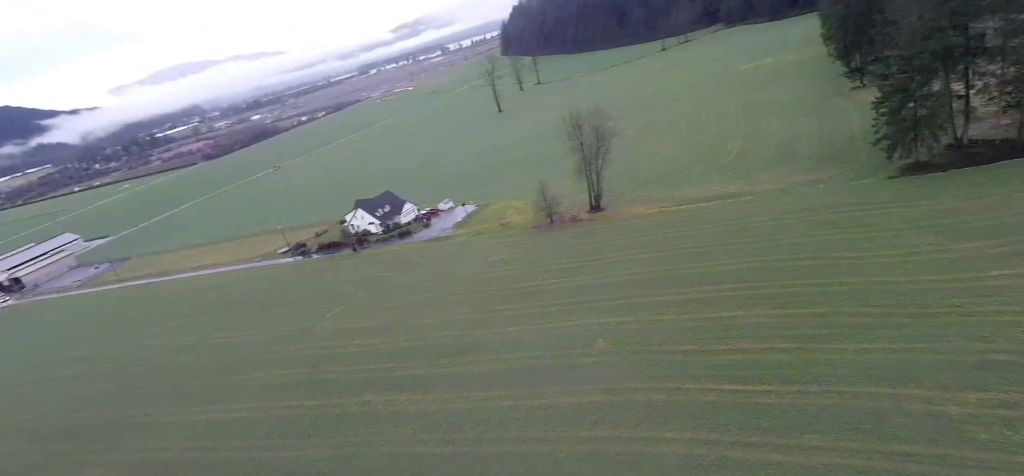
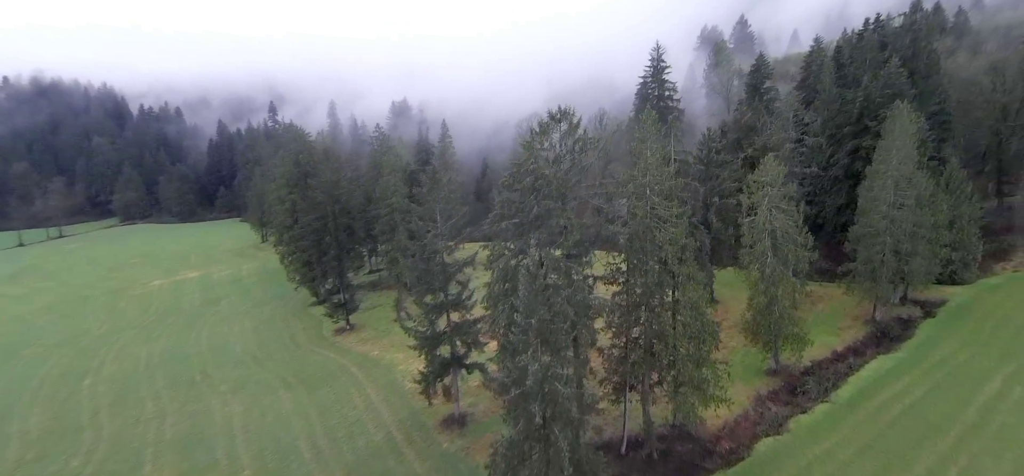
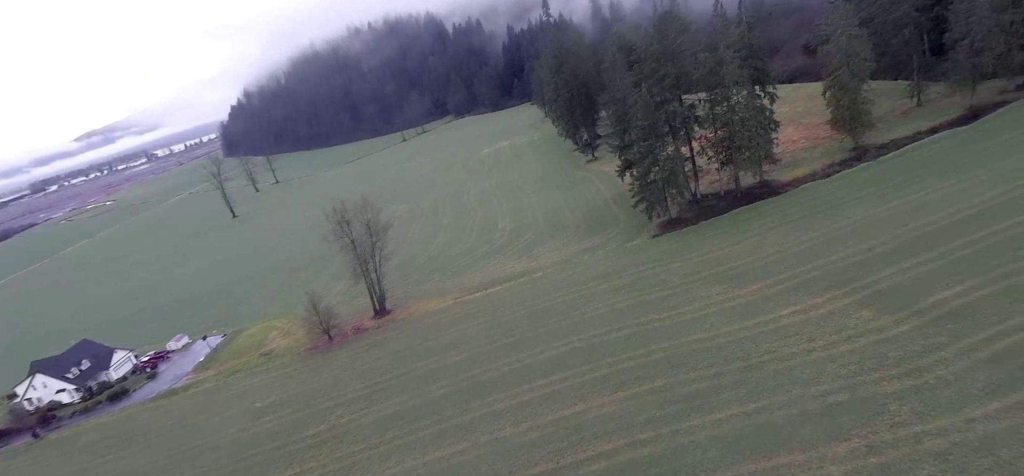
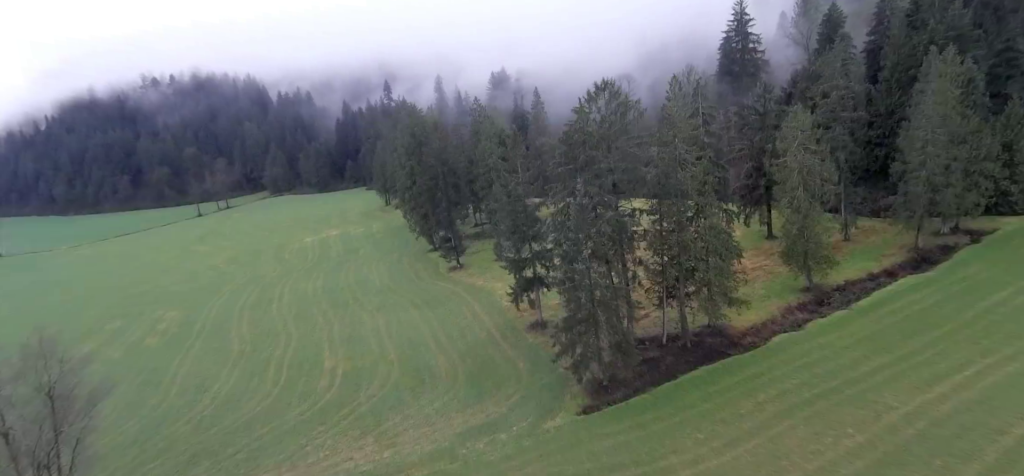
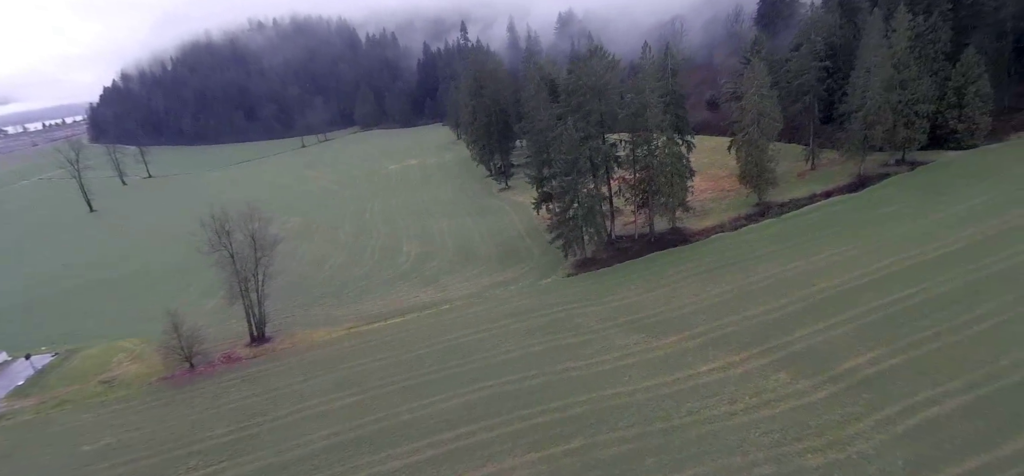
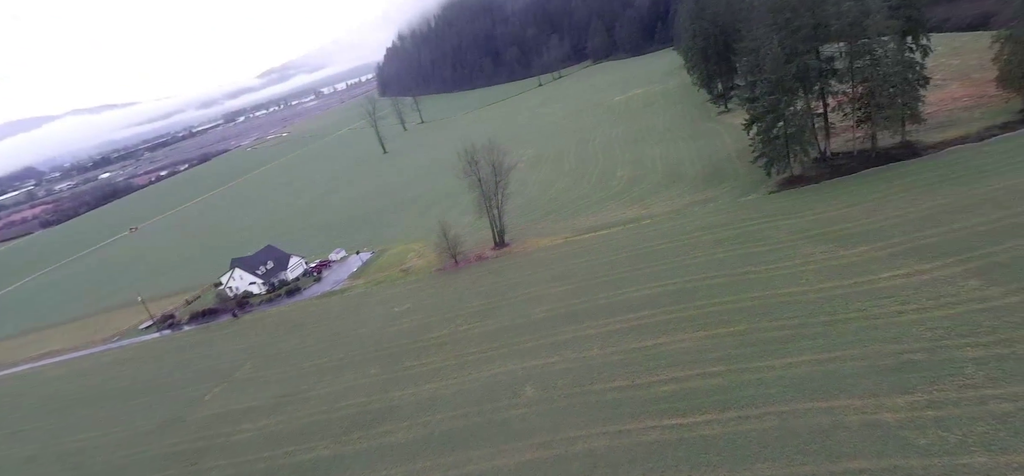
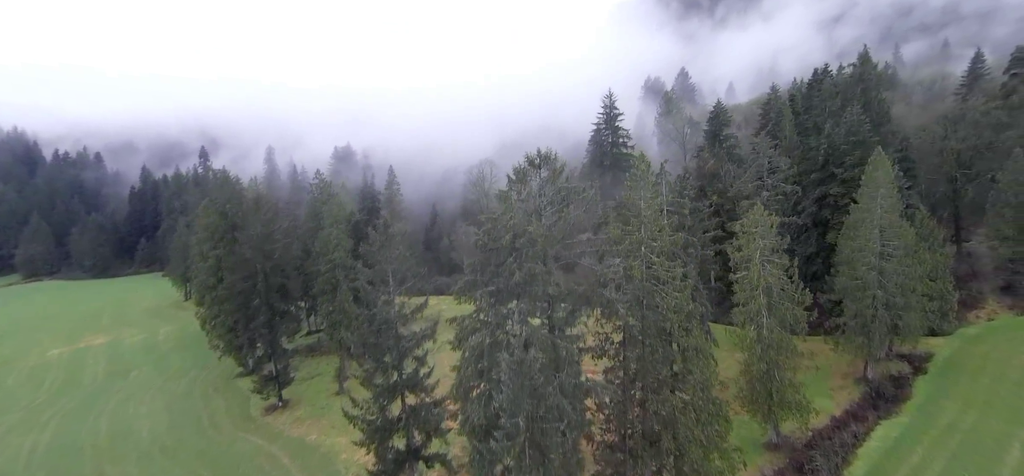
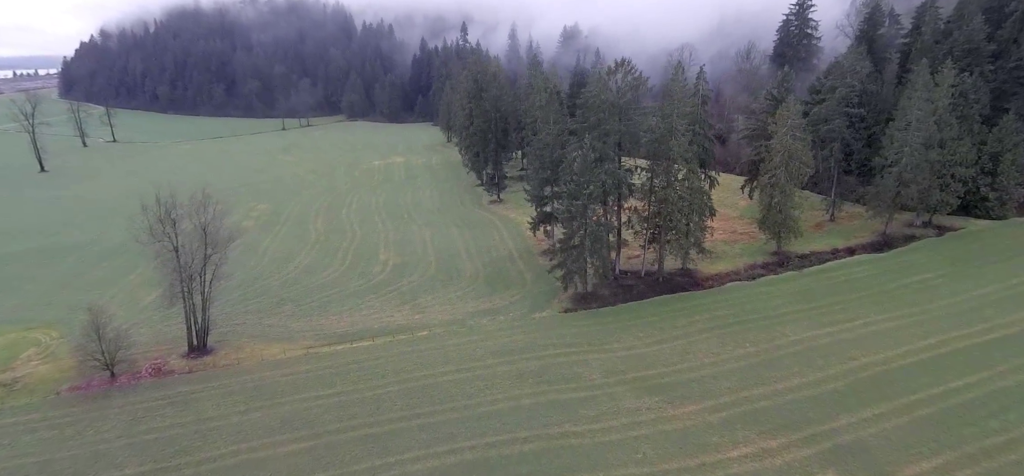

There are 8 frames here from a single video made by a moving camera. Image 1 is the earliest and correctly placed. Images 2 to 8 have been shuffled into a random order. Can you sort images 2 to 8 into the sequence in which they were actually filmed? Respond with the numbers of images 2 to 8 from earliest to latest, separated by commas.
6, 3, 5, 8, 4, 2, 7
